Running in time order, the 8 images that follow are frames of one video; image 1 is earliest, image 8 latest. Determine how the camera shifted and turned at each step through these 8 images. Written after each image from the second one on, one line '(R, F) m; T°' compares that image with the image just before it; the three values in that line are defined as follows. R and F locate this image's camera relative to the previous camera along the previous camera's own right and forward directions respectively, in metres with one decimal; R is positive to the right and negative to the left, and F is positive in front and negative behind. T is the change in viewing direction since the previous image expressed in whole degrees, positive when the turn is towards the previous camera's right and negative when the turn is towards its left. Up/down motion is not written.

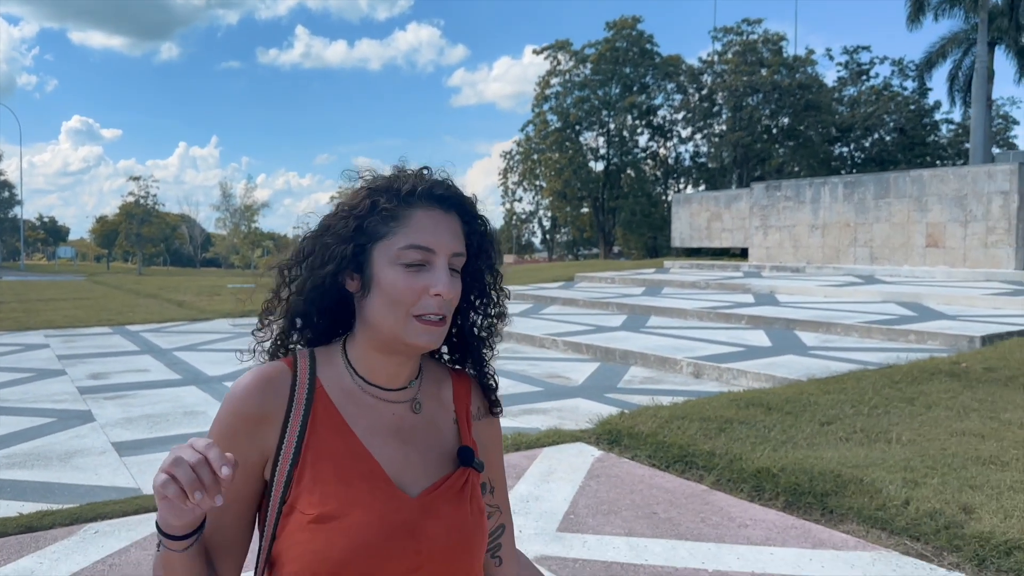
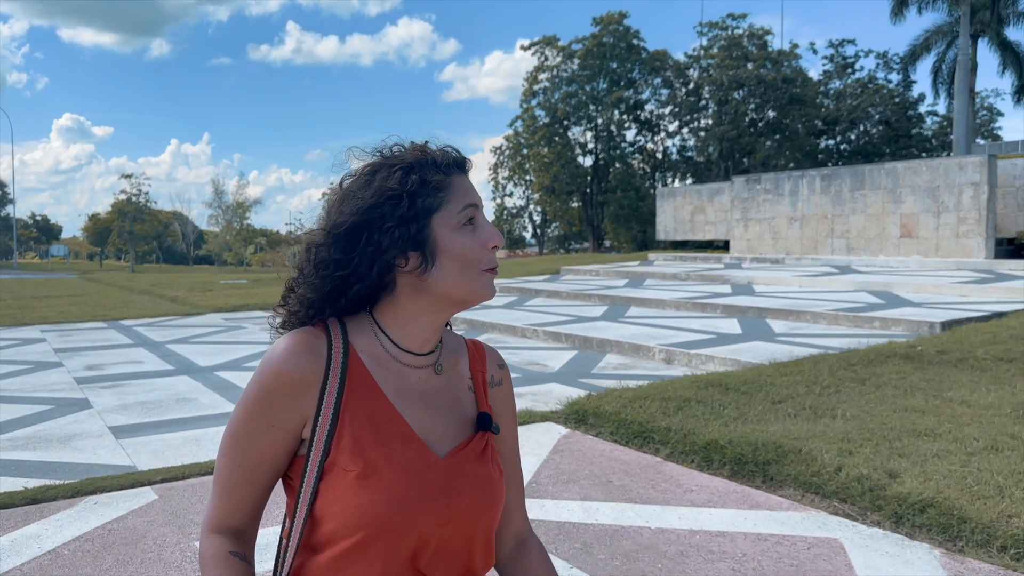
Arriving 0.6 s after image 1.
(+0.1, -0.3) m; 0°
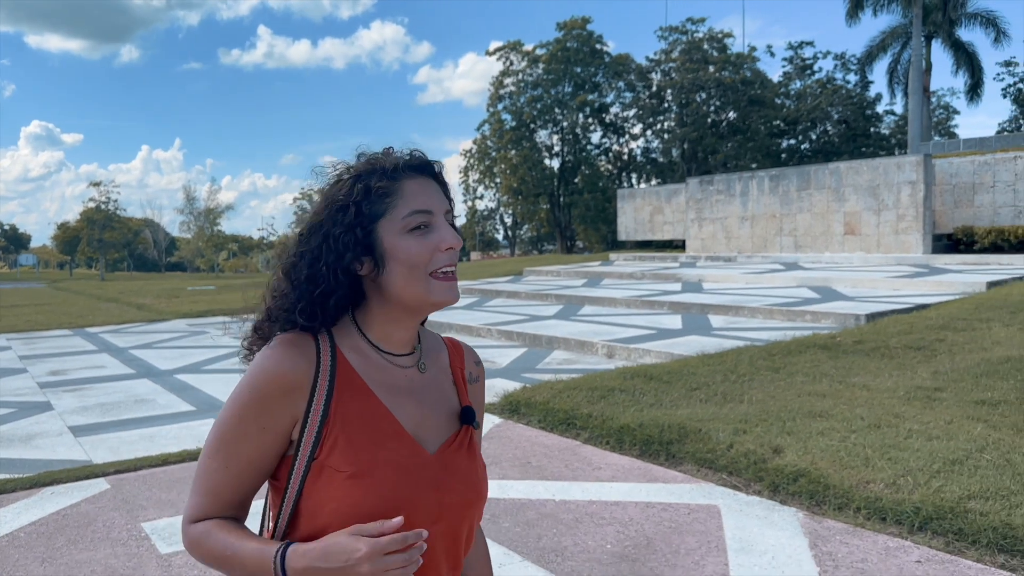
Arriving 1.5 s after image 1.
(+0.3, -0.4) m; +2°
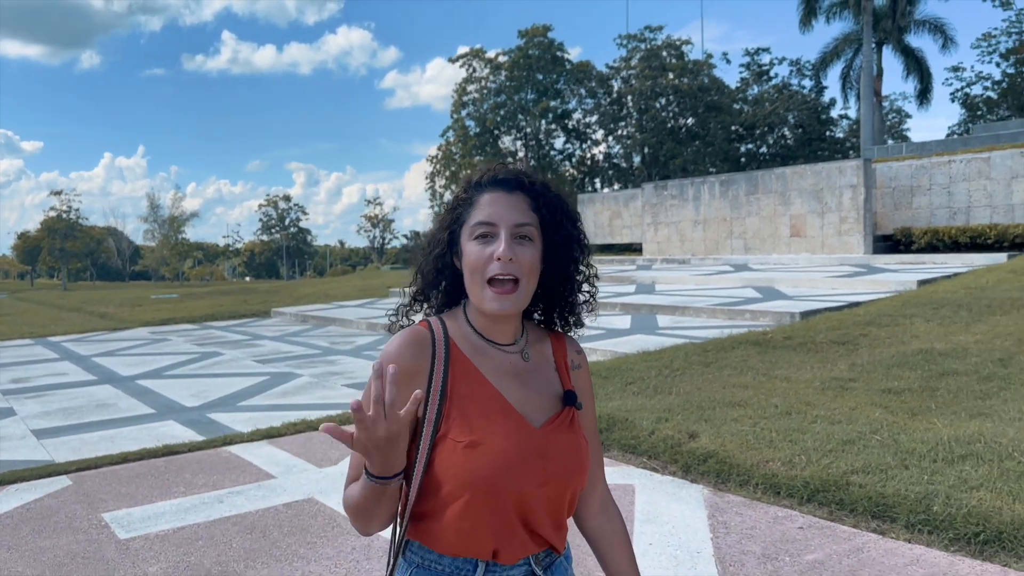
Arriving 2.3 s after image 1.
(+0.2, -0.4) m; +2°
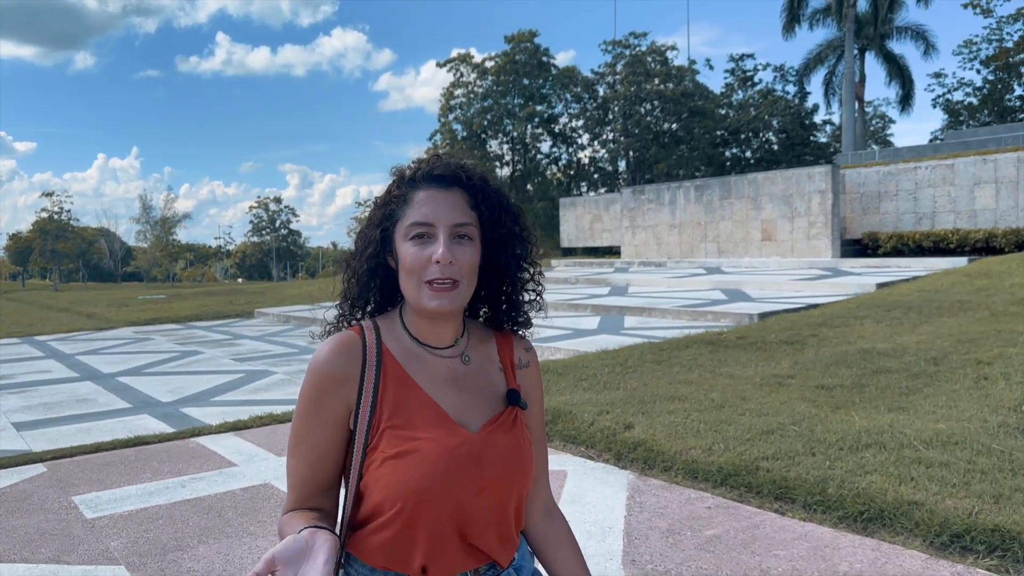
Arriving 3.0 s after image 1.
(+0.3, -0.3) m; 0°
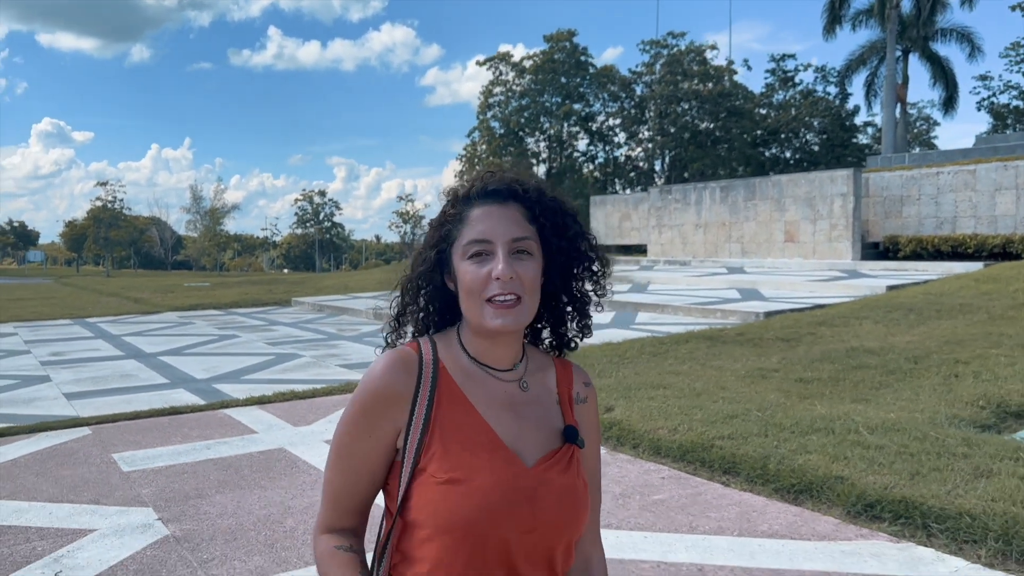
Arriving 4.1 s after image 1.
(+0.3, -0.5) m; -3°
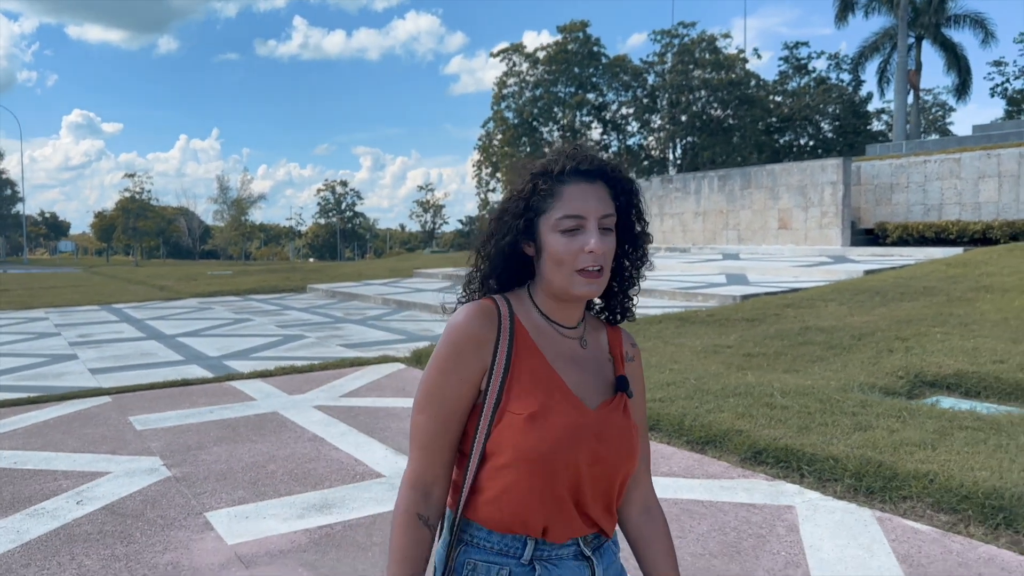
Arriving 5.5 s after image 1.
(+0.4, -0.7) m; -2°
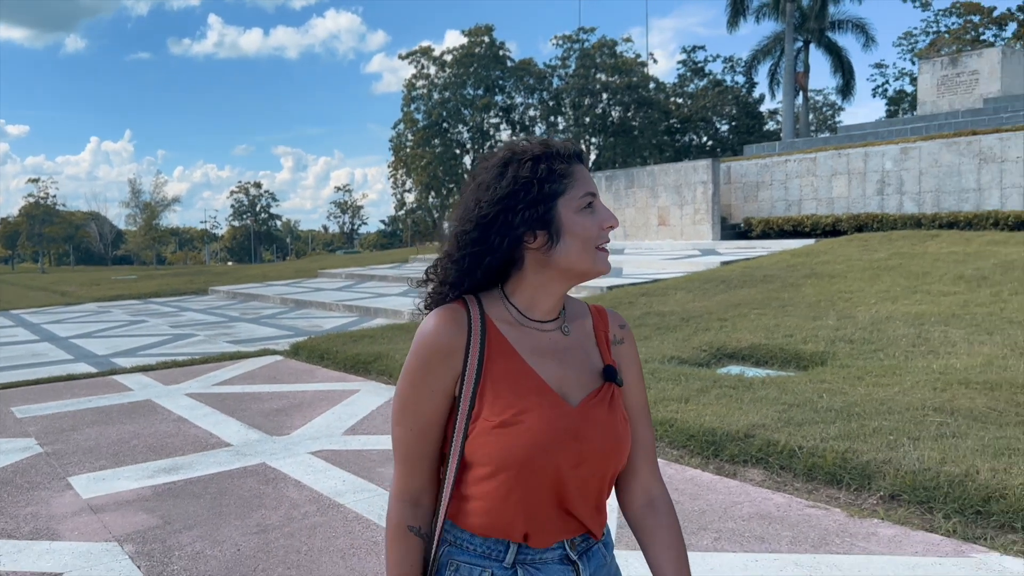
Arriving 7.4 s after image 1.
(+0.6, -0.8) m; +5°
